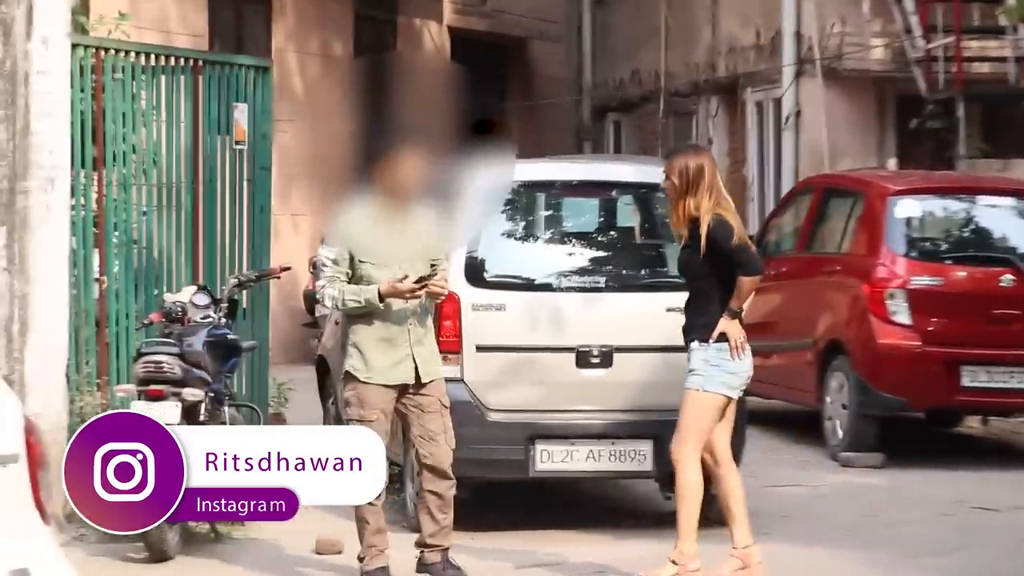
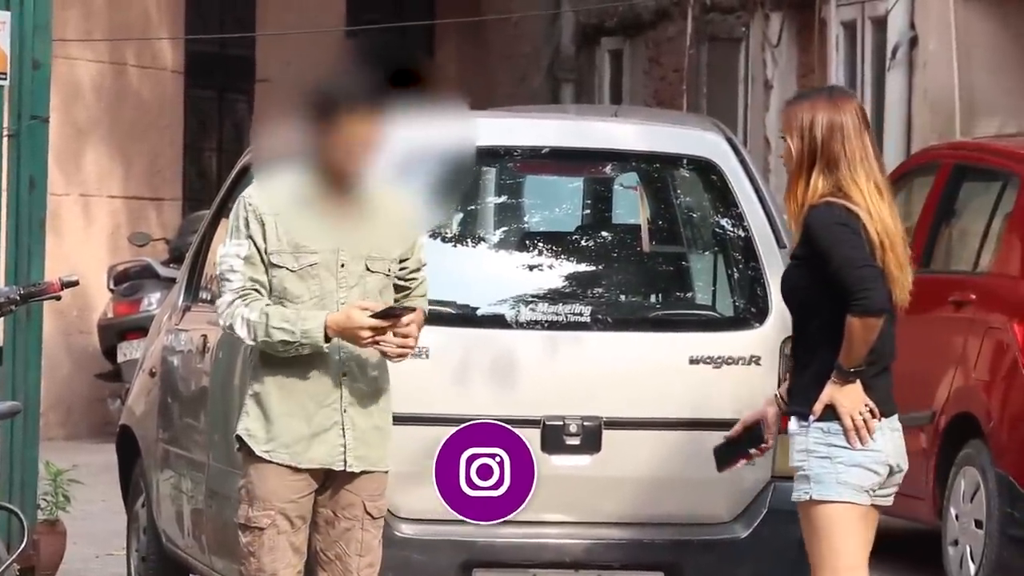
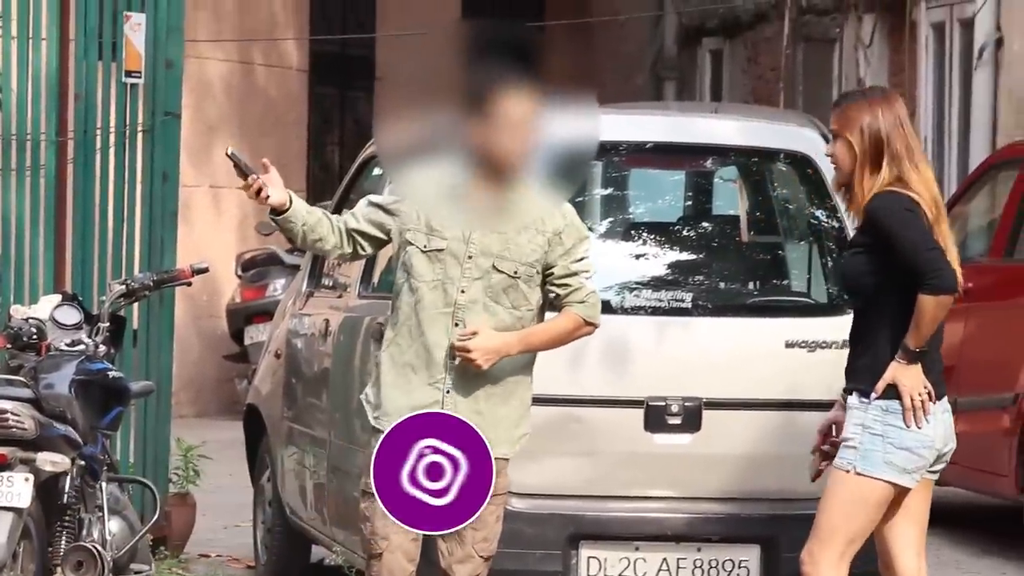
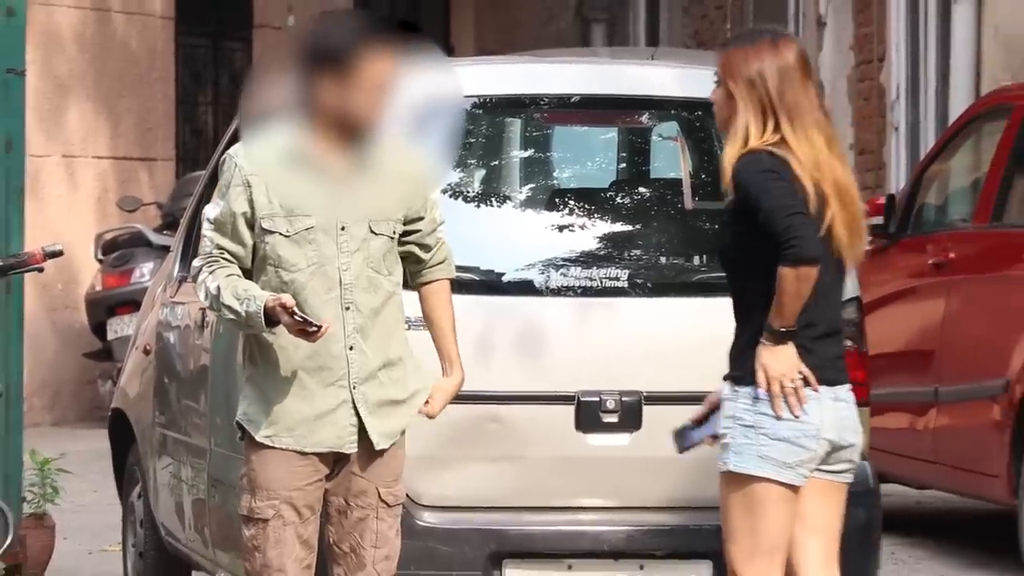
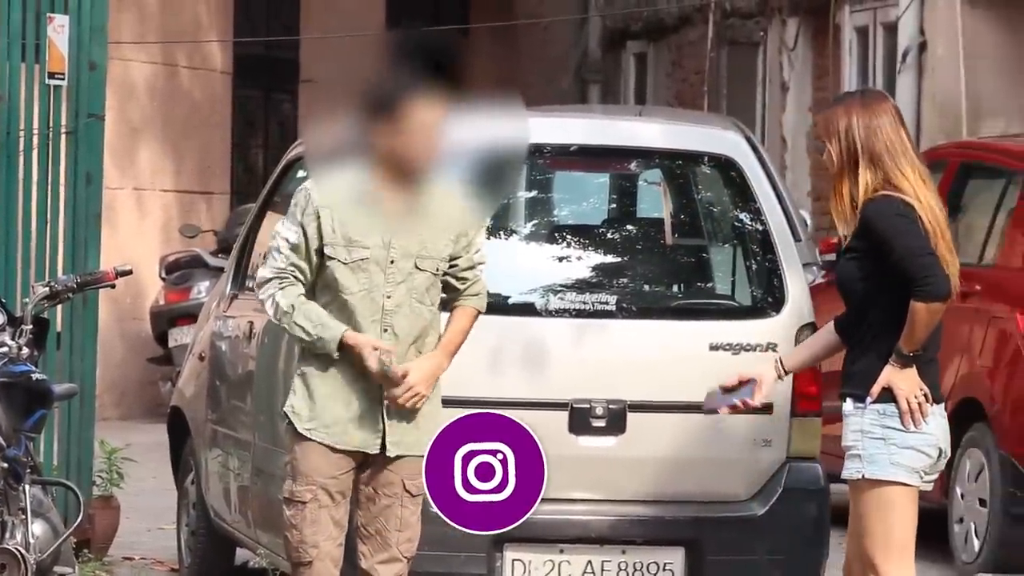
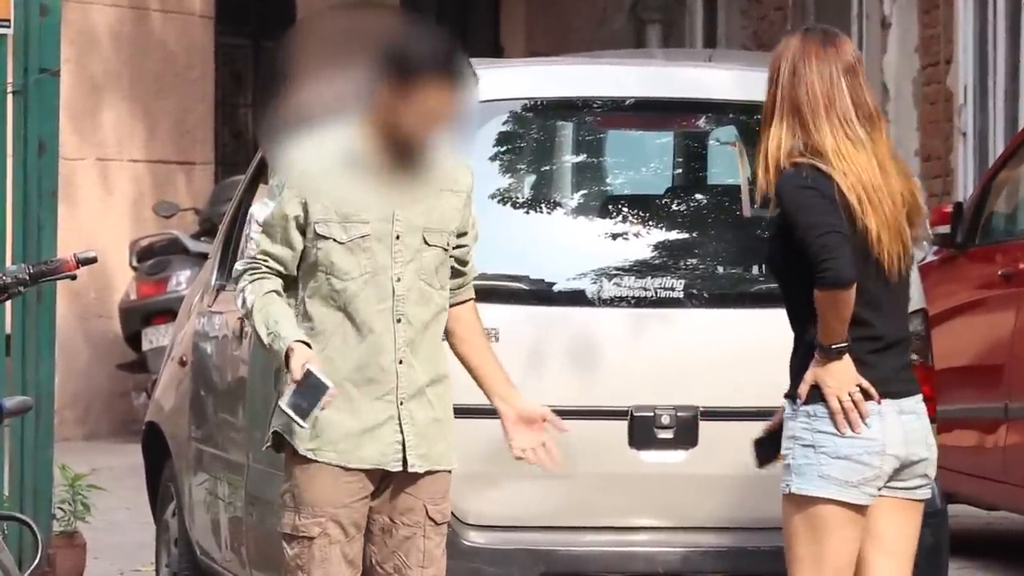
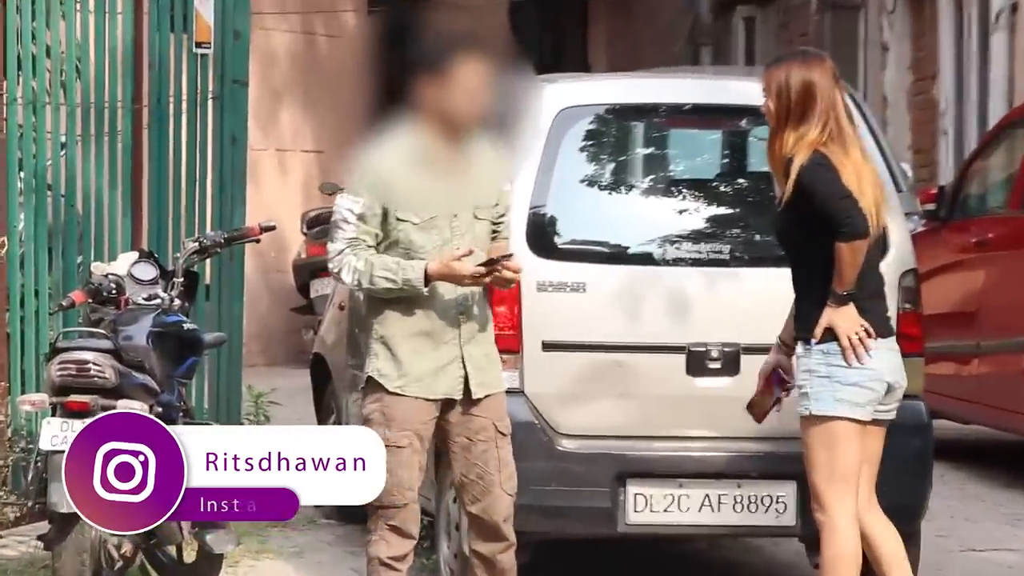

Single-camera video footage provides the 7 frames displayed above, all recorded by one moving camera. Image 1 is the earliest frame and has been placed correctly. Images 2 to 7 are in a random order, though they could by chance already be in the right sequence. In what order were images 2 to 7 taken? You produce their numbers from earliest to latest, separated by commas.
7, 3, 5, 2, 6, 4
